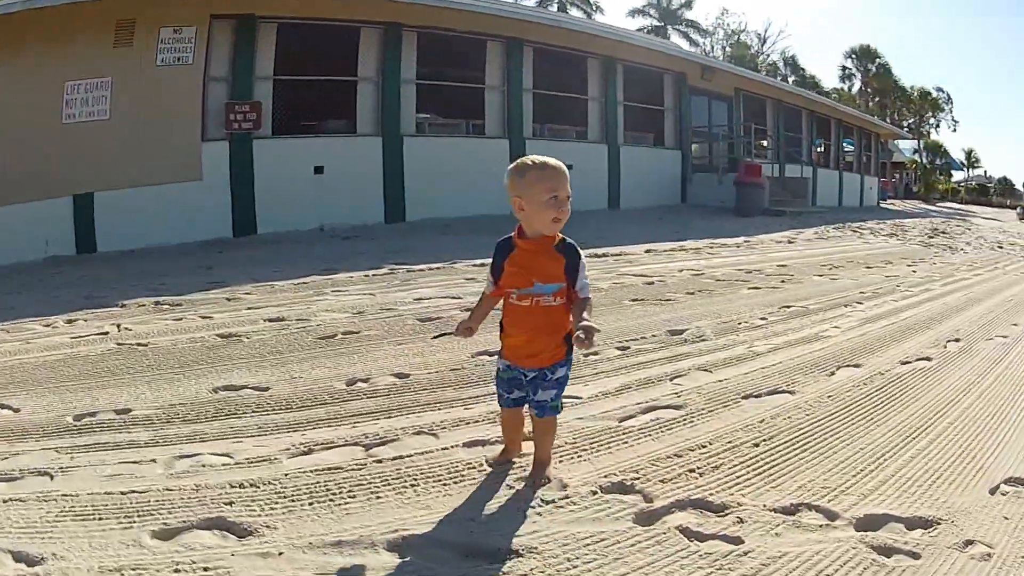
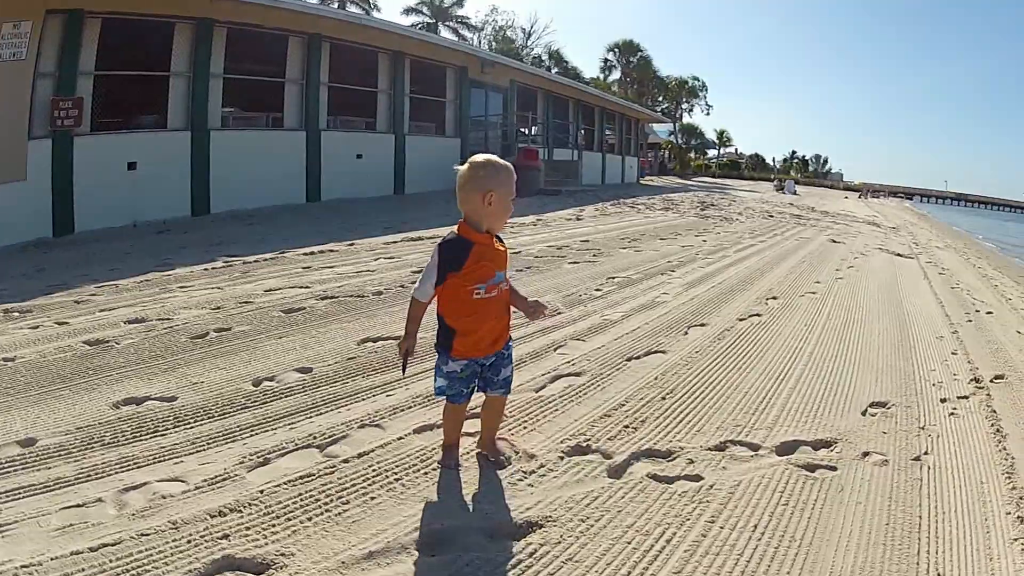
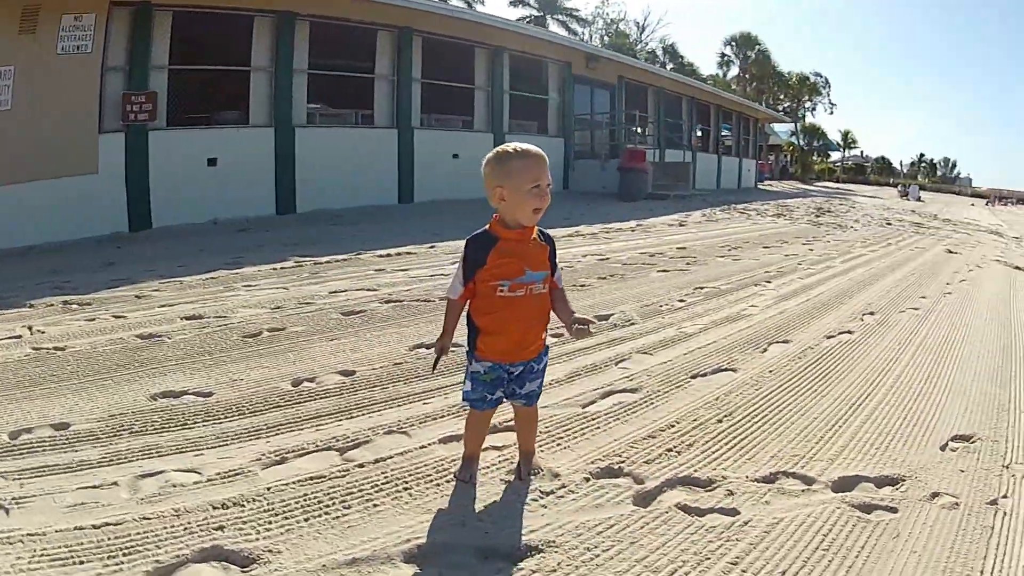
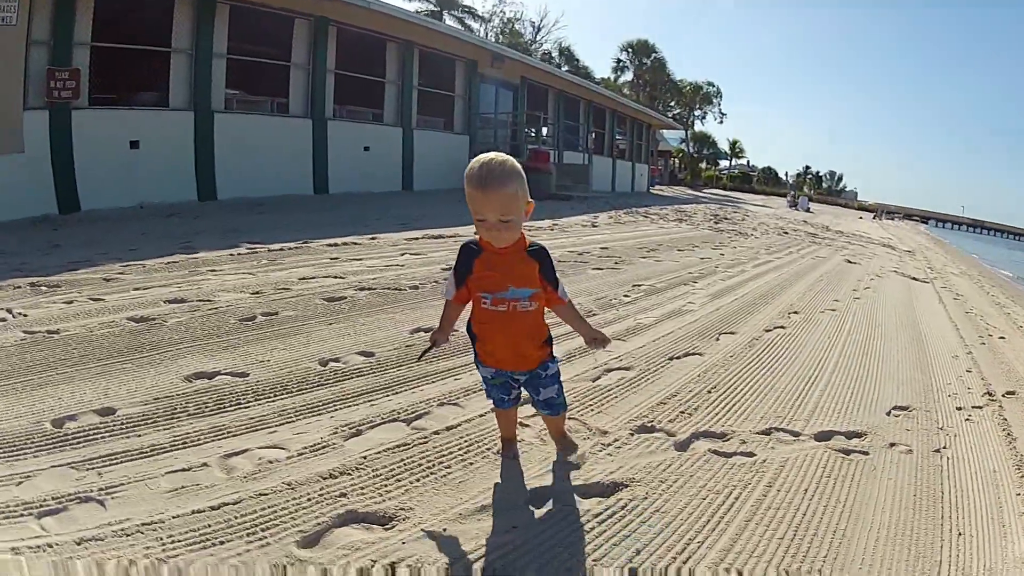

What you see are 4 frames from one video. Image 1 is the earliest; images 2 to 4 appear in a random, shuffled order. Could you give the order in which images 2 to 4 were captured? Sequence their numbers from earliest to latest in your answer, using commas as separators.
3, 2, 4
